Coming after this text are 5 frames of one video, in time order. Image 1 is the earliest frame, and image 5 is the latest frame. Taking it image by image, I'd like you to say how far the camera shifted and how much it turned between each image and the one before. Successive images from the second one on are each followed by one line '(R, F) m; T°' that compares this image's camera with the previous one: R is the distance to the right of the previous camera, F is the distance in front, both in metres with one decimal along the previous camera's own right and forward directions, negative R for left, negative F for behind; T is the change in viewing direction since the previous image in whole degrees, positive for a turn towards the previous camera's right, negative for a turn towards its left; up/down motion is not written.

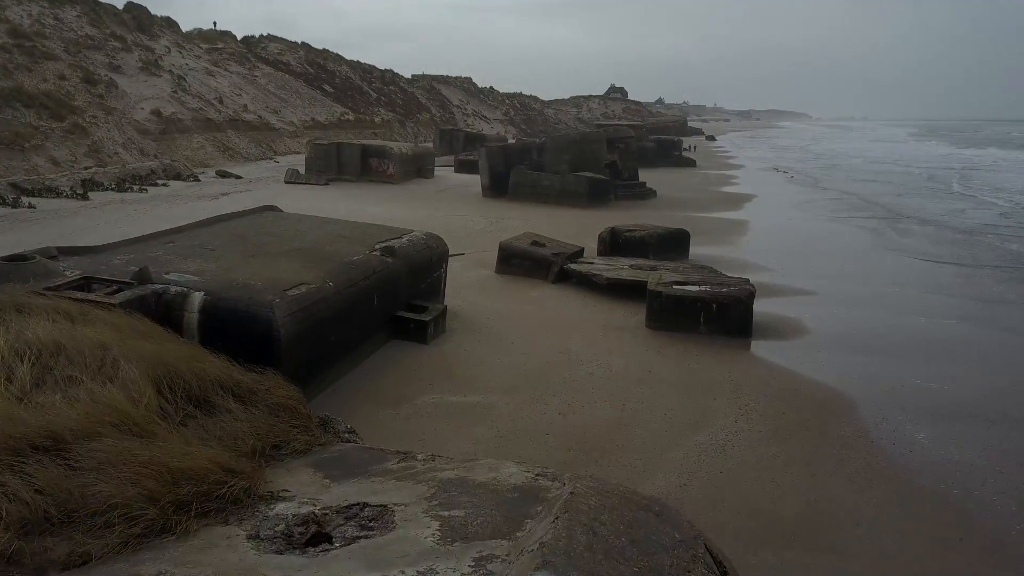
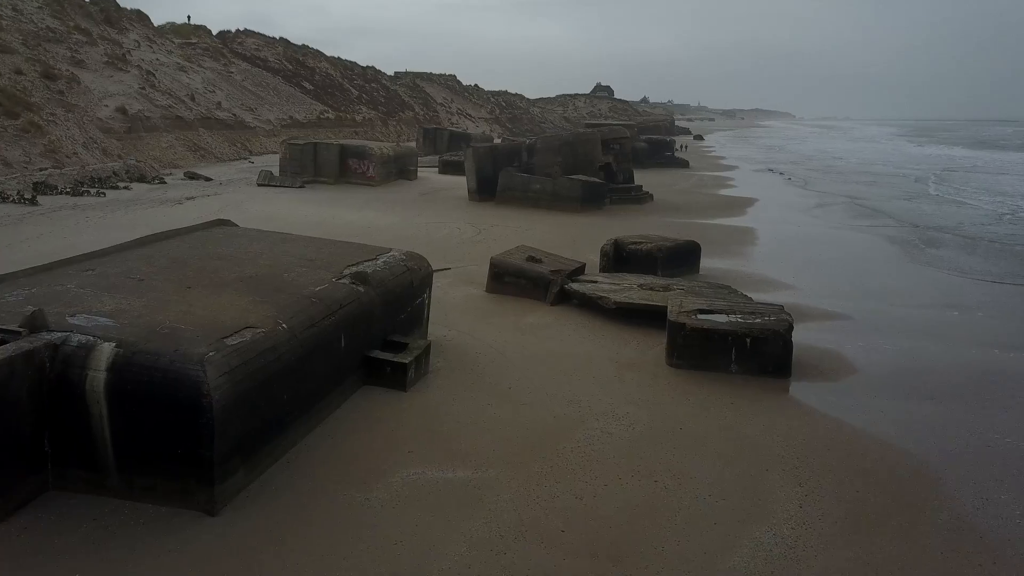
(-0.1, +0.8) m; +1°
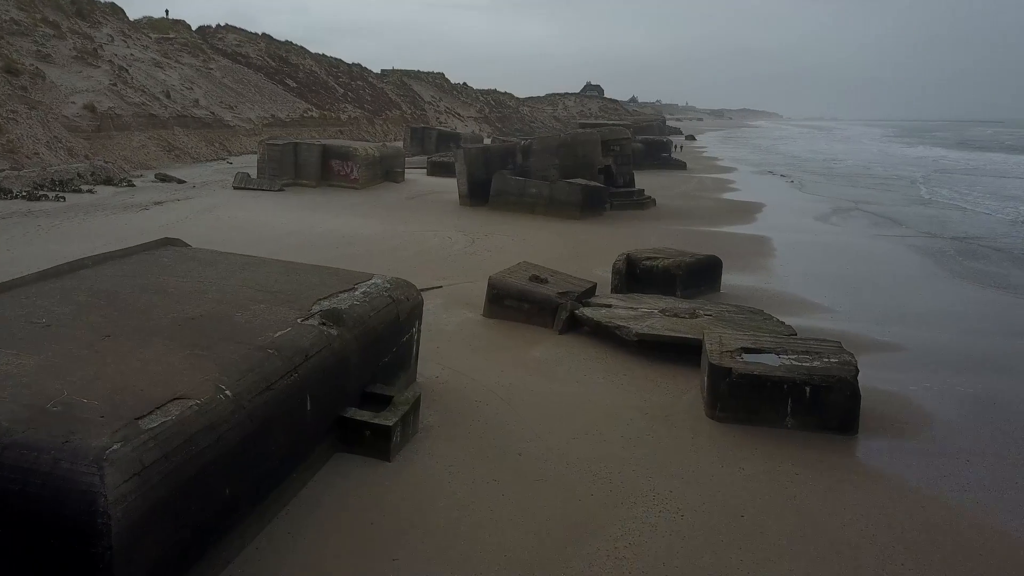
(-0.1, +0.8) m; +1°
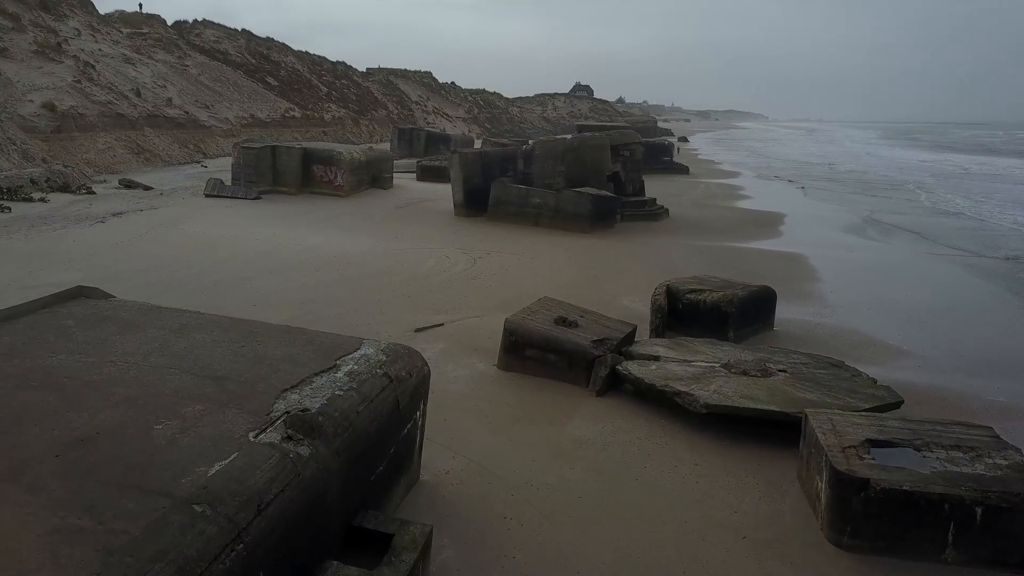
(-0.2, +1.1) m; +1°
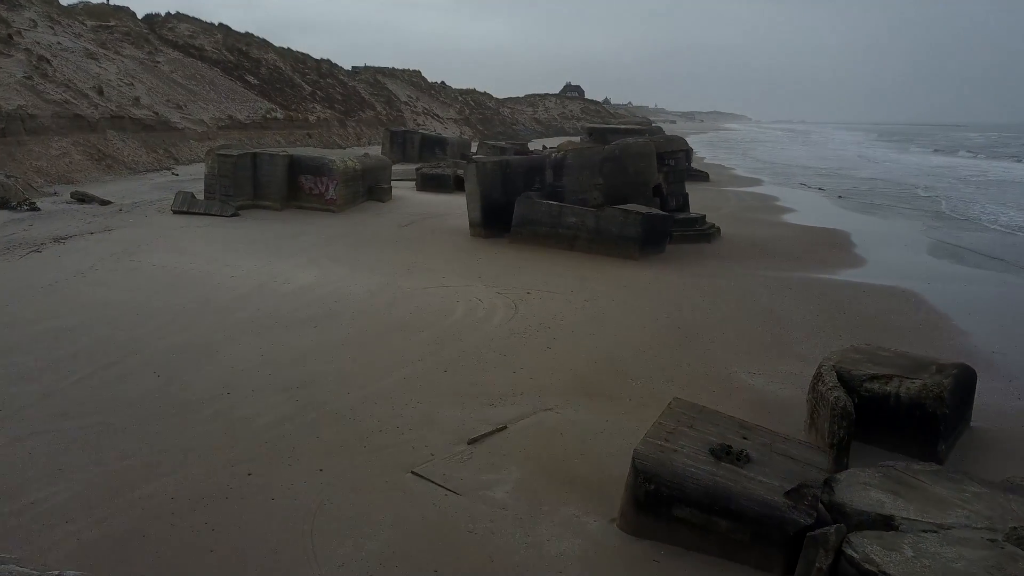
(-0.5, +1.7) m; +1°
